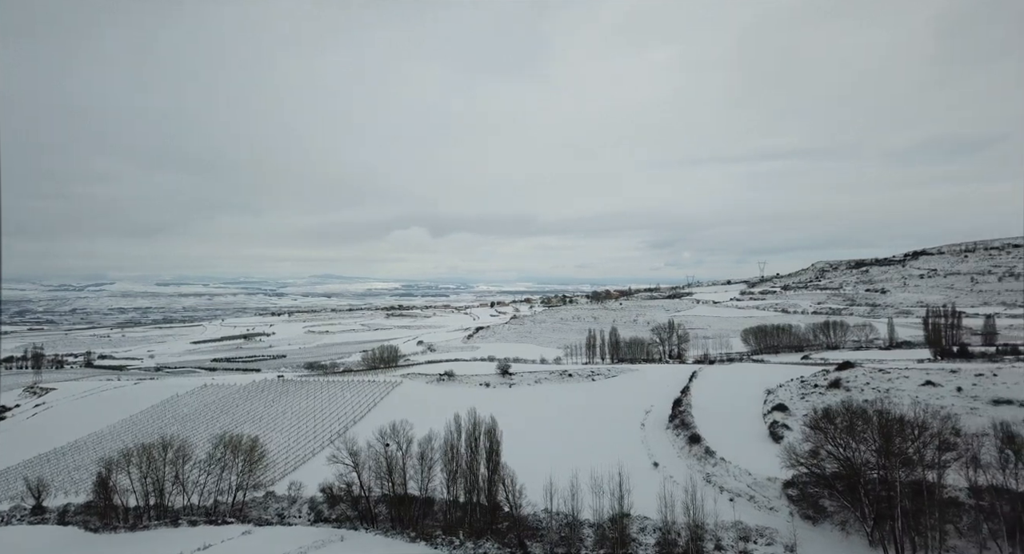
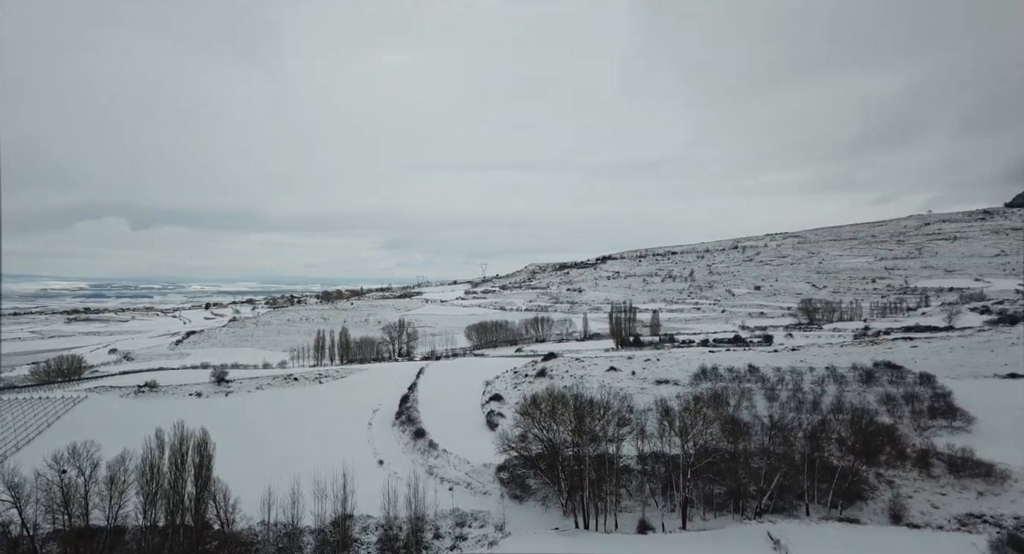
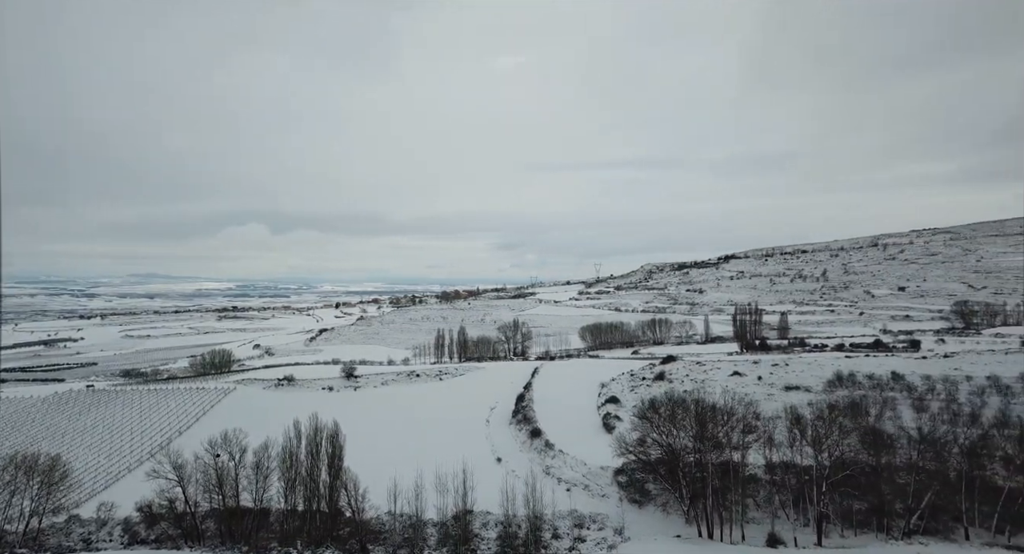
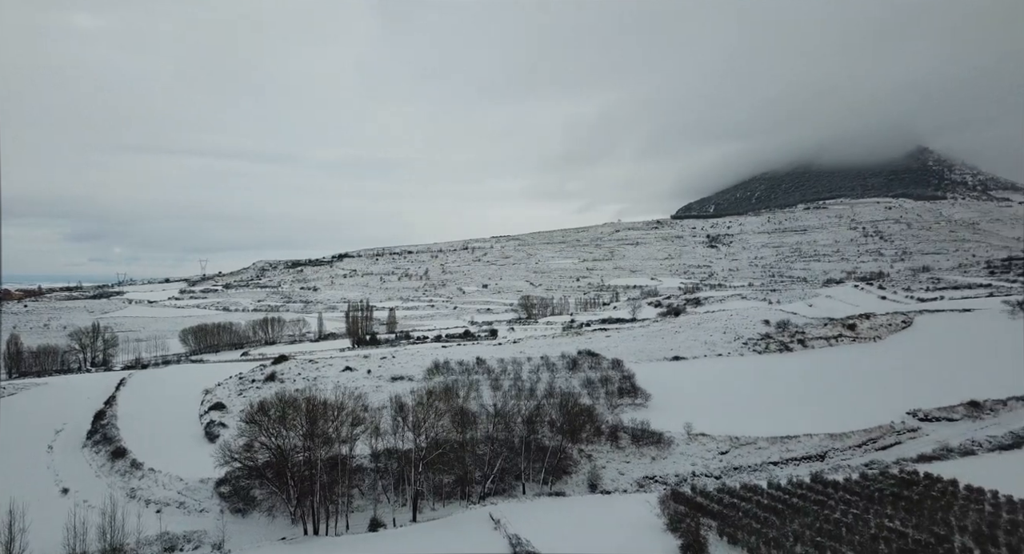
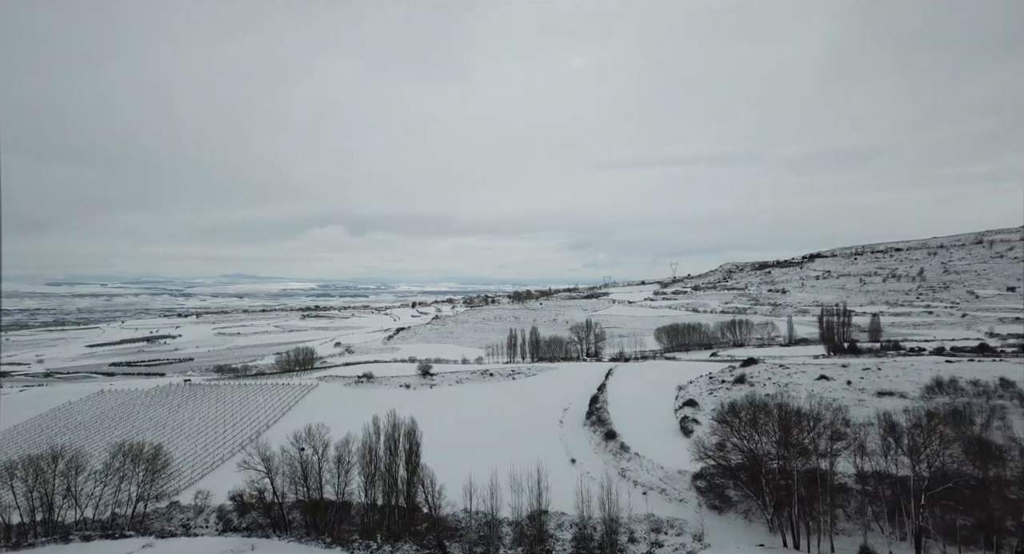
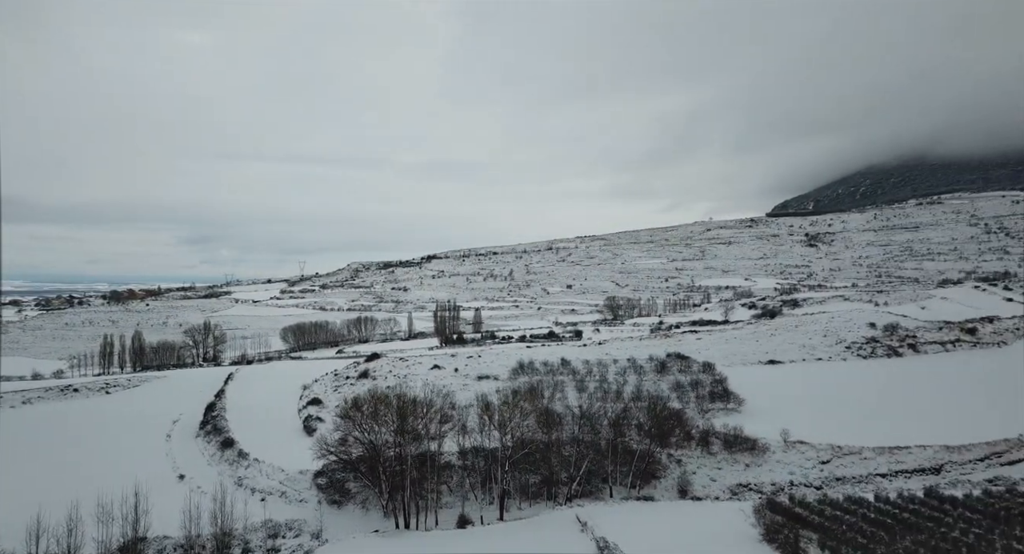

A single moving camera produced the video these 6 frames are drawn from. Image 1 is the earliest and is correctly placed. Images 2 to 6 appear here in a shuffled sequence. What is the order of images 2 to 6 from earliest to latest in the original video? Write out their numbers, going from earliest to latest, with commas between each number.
5, 3, 2, 6, 4
